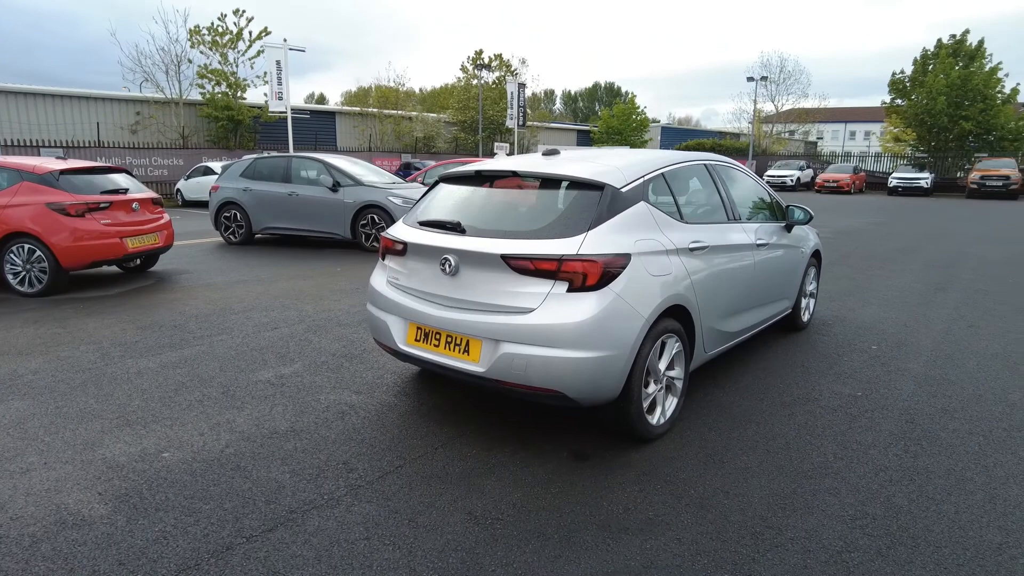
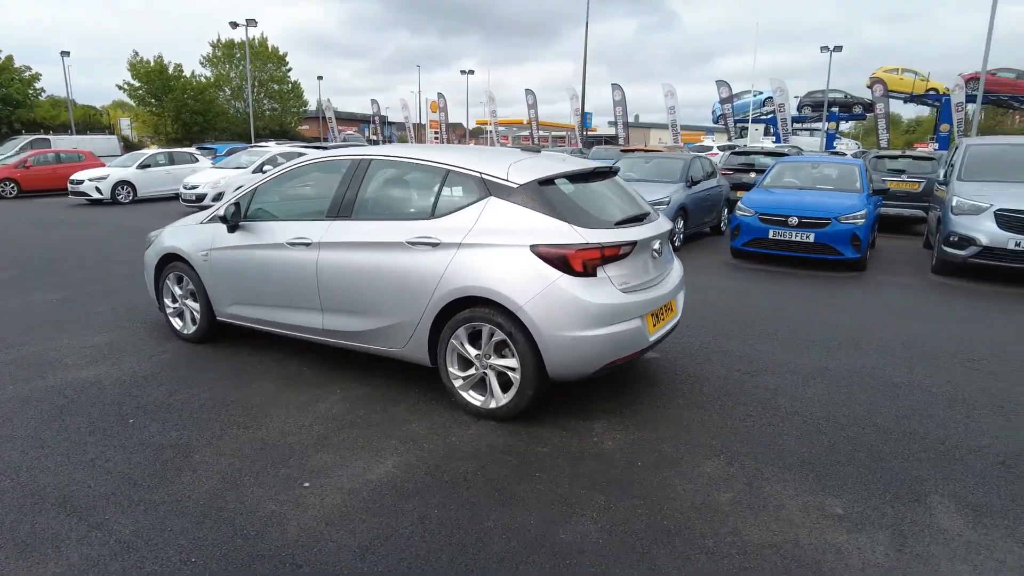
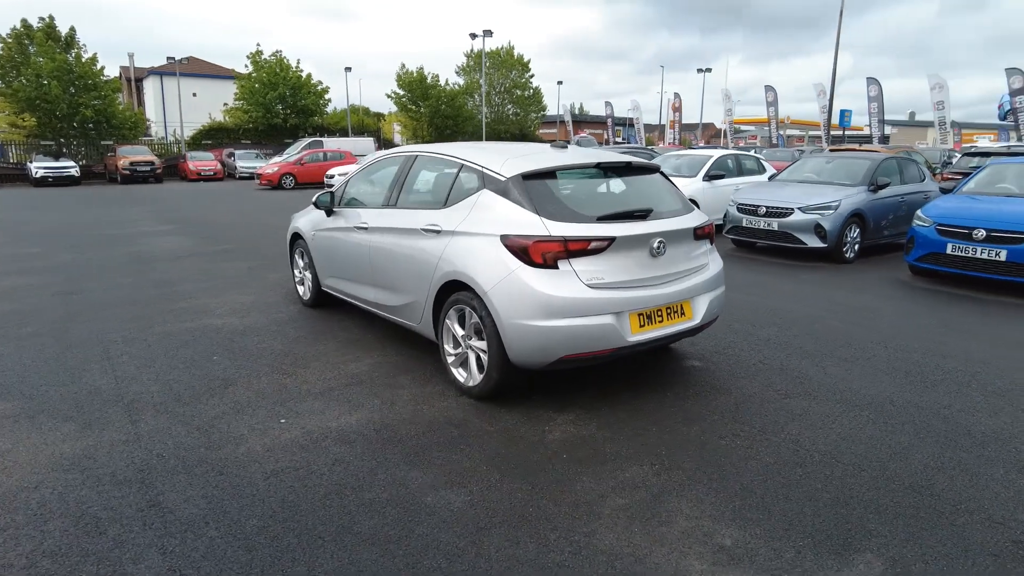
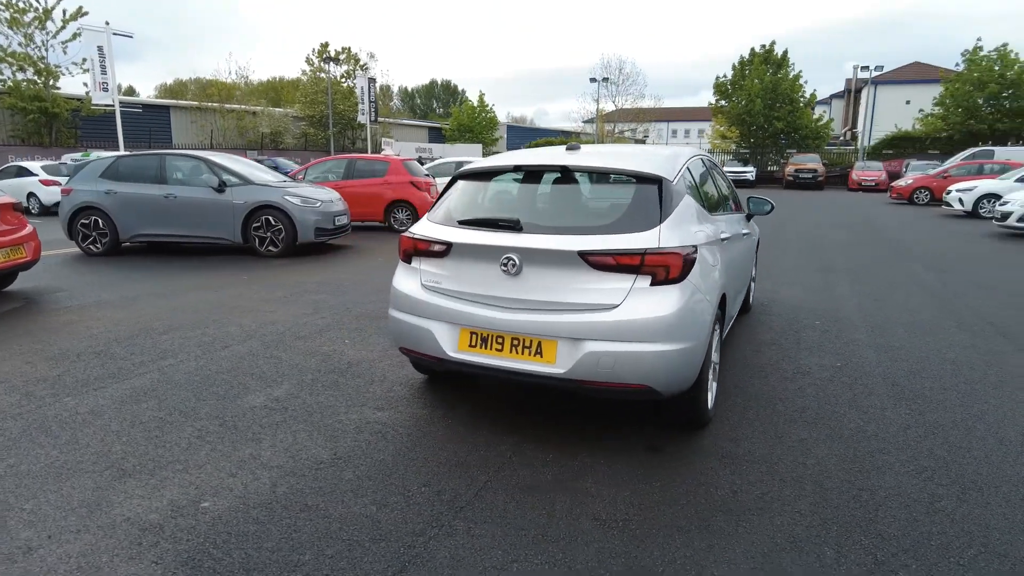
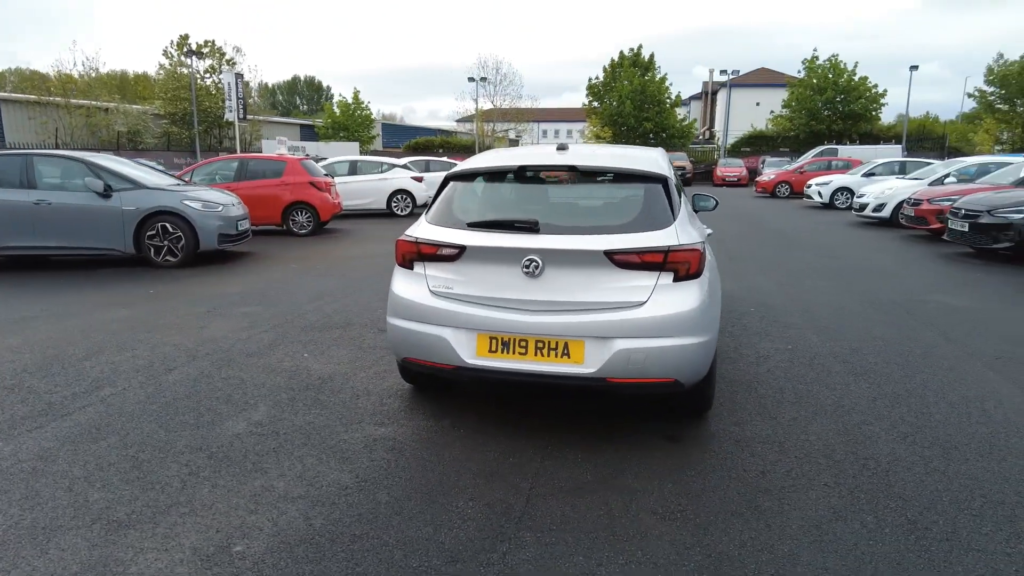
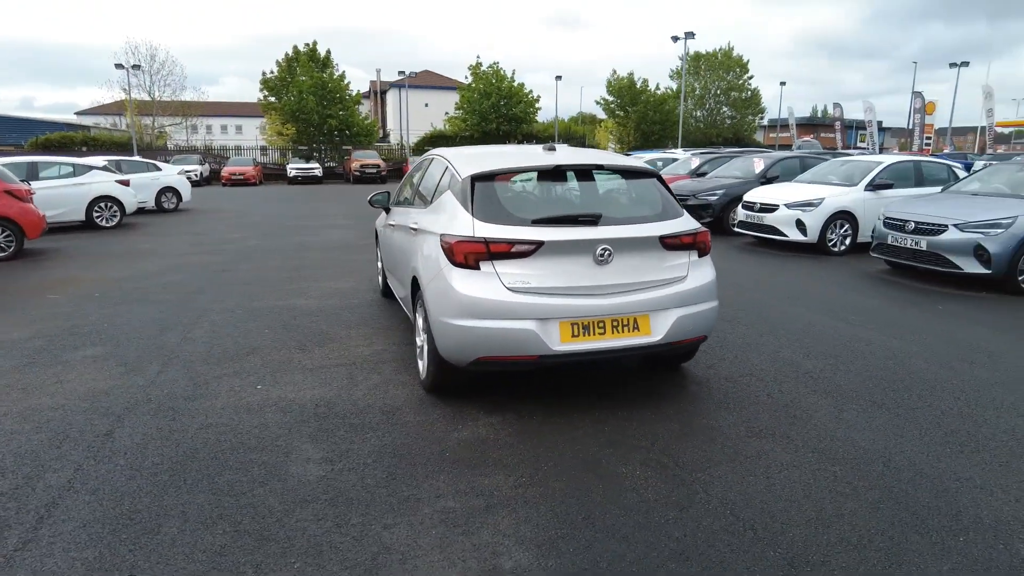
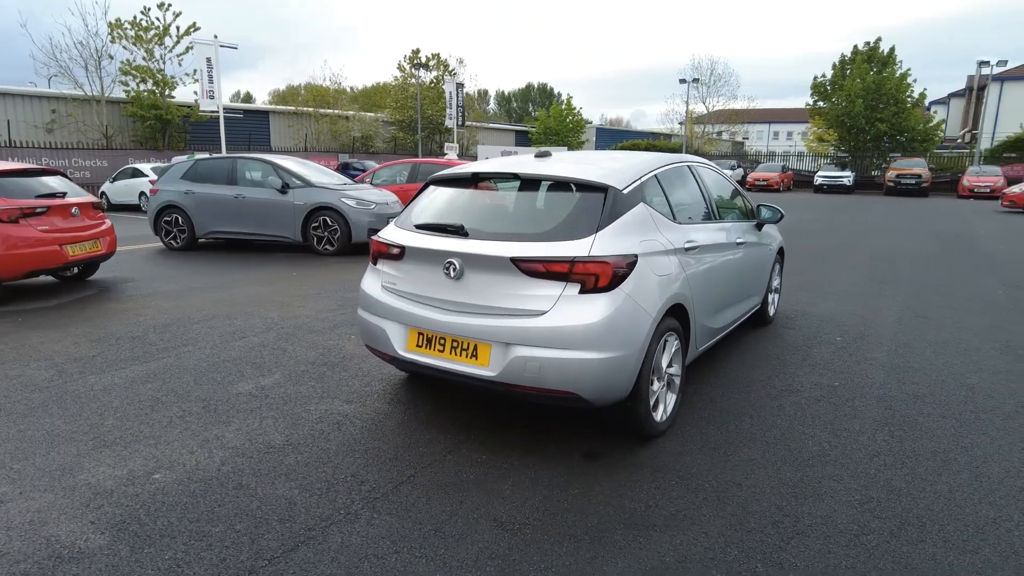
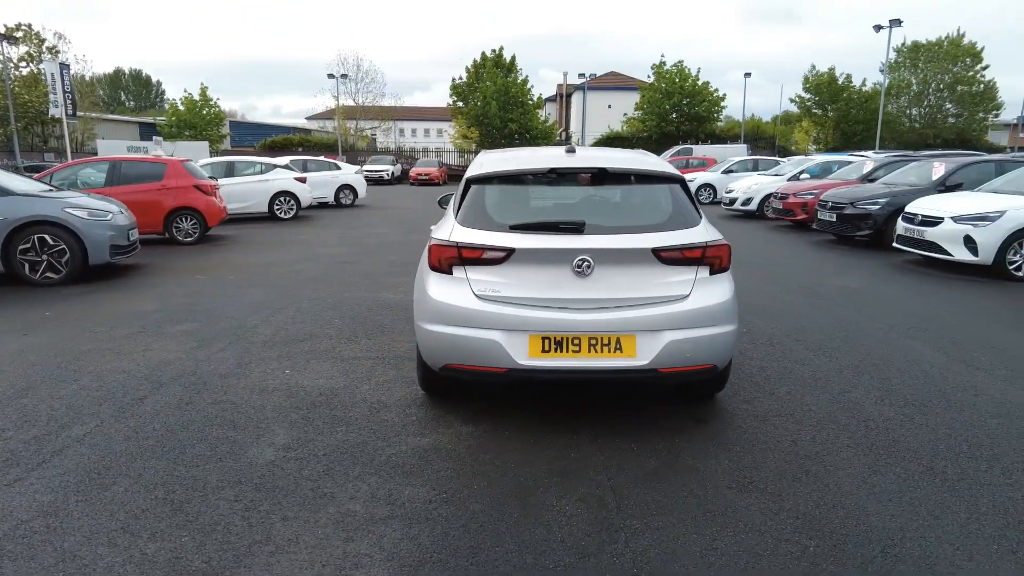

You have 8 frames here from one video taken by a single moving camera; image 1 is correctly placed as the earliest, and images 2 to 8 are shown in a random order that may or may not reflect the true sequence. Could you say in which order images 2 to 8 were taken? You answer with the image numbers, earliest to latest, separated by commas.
7, 4, 5, 8, 6, 3, 2
